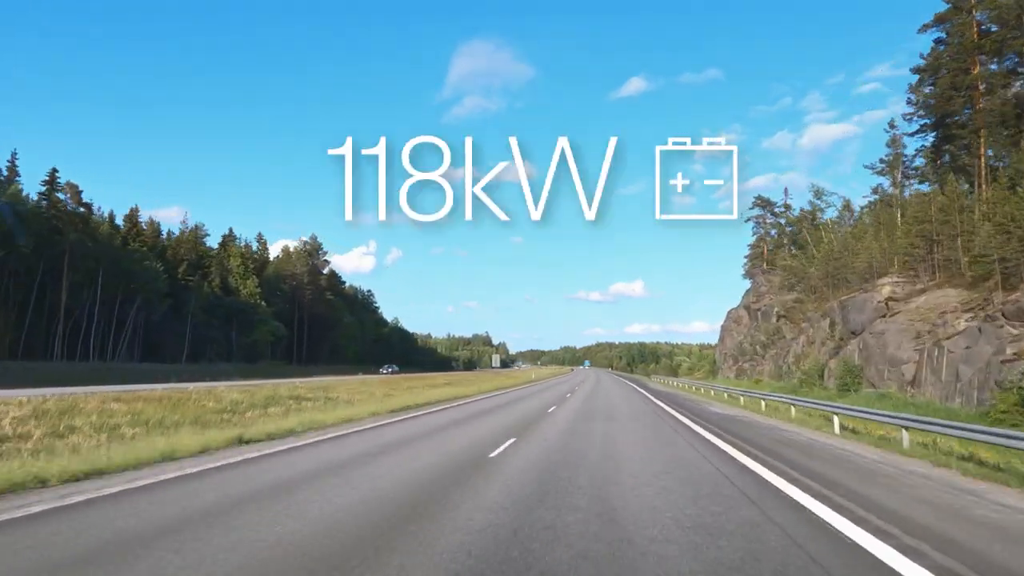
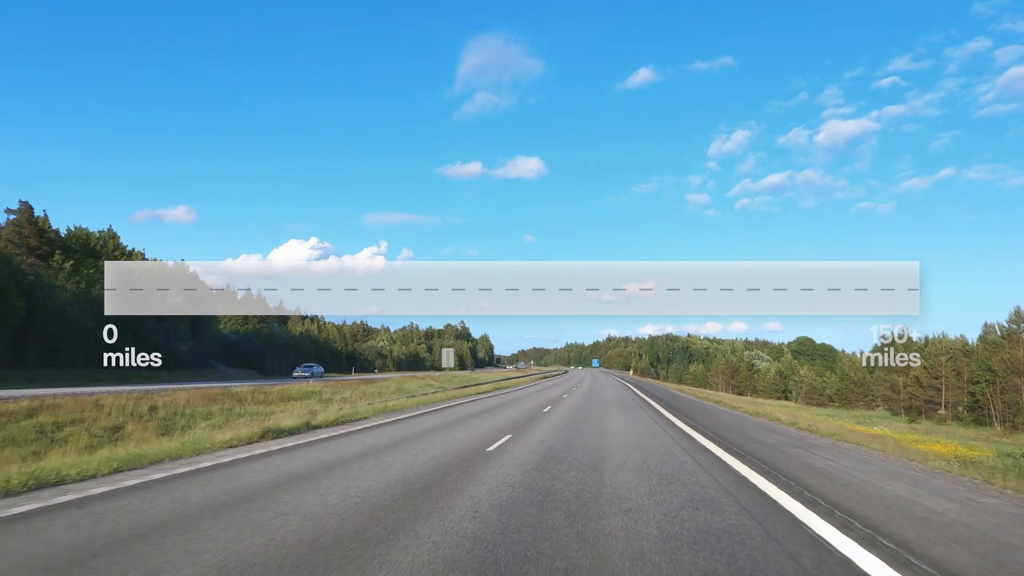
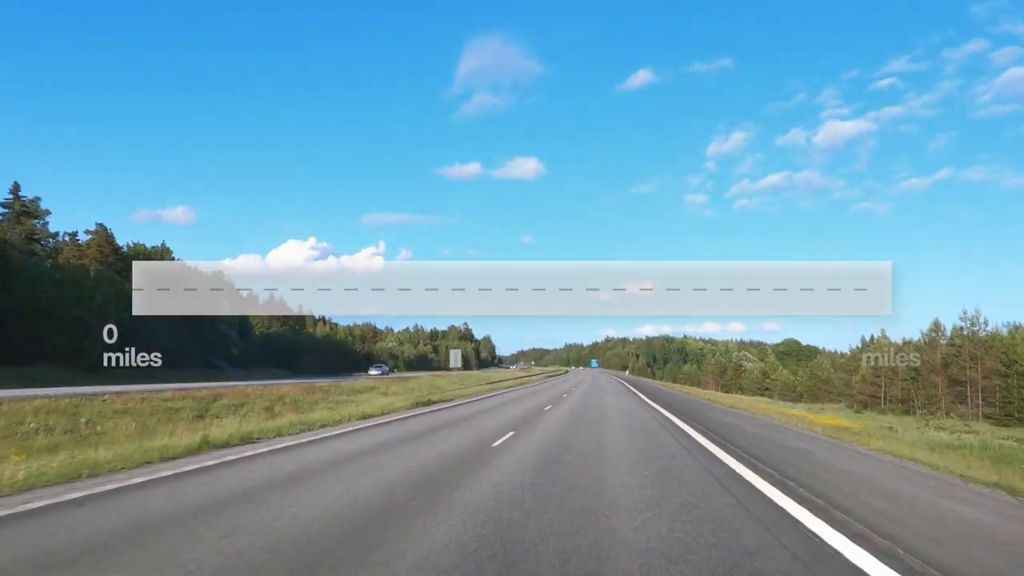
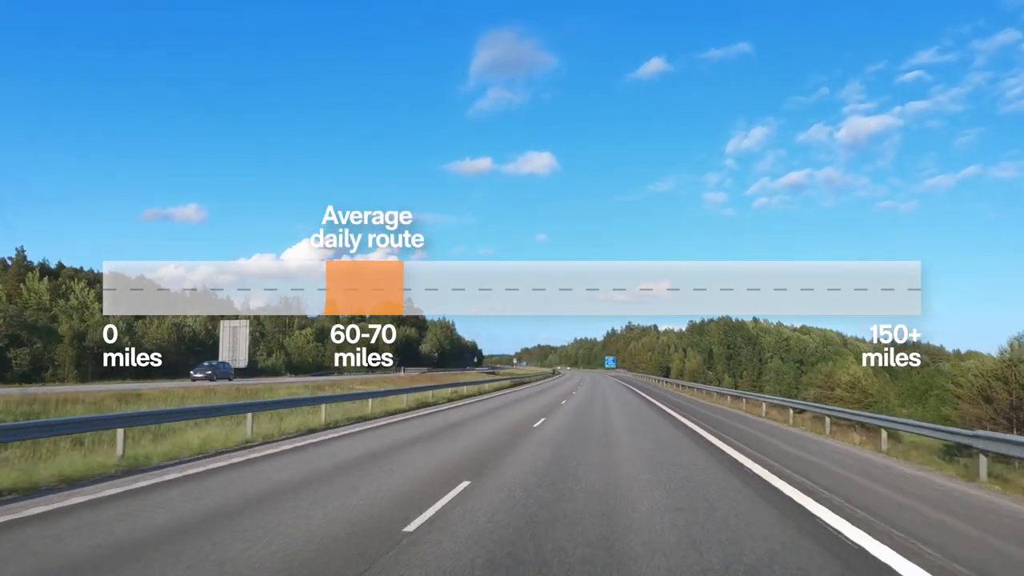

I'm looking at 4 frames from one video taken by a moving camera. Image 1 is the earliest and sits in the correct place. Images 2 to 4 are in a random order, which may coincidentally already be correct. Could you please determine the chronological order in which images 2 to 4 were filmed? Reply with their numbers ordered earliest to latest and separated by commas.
3, 2, 4
